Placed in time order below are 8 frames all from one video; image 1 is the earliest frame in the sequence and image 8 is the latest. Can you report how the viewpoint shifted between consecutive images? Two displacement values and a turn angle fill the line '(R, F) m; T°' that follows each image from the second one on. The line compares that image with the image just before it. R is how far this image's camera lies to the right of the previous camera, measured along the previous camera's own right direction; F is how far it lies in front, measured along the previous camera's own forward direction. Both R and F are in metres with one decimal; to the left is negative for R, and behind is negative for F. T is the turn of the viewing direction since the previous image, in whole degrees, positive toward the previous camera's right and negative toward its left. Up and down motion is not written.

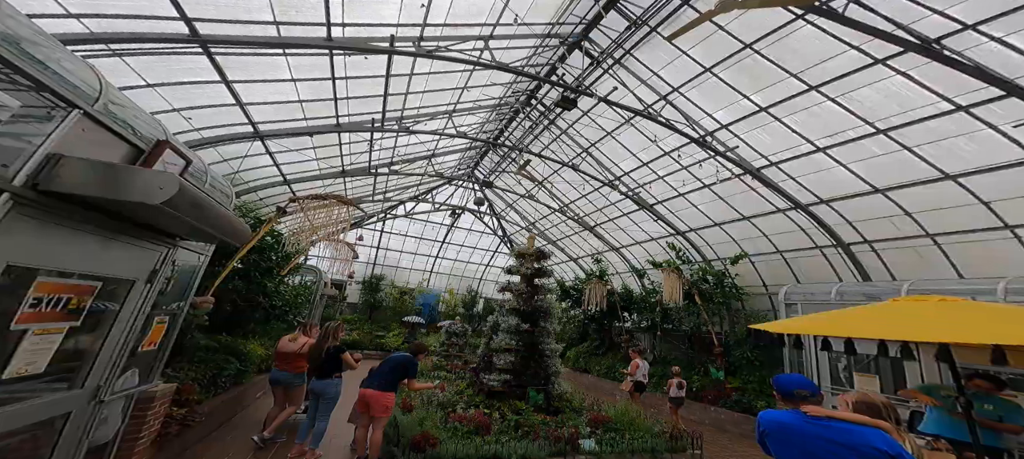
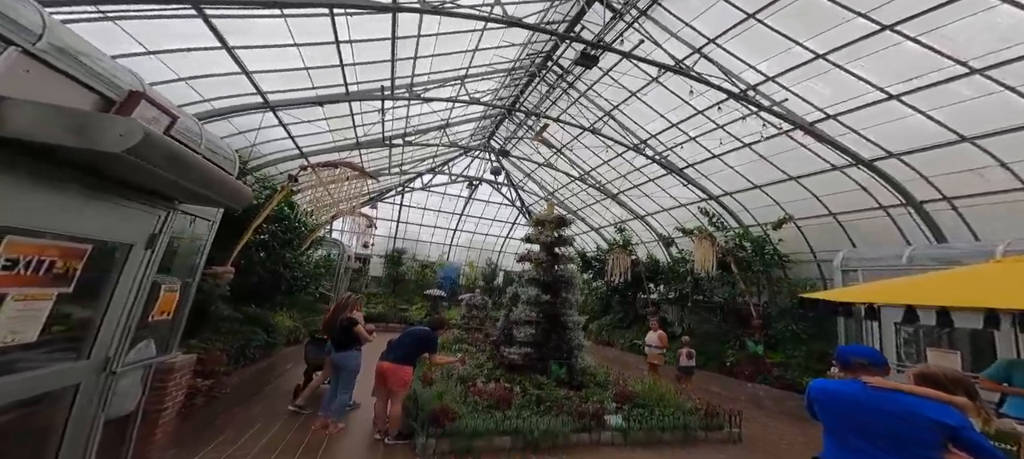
(0.0, +0.4) m; -3°
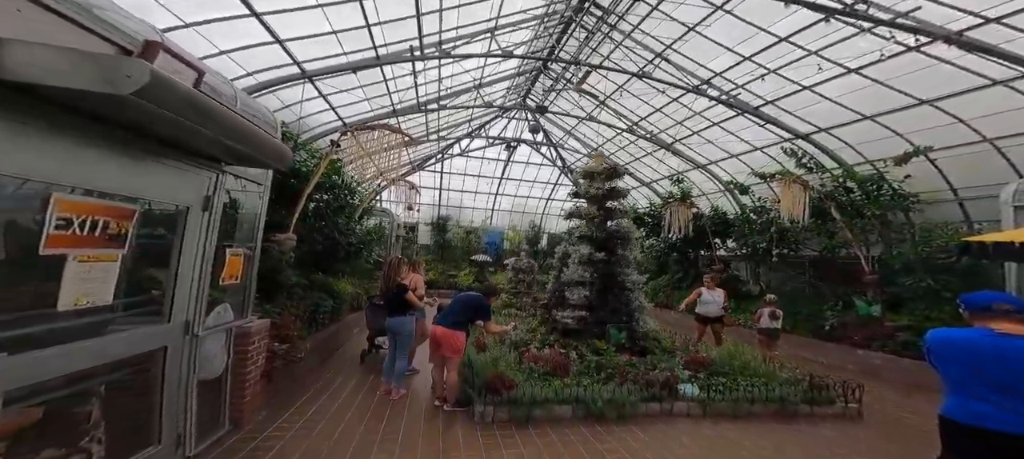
(-0.1, +0.5) m; -6°
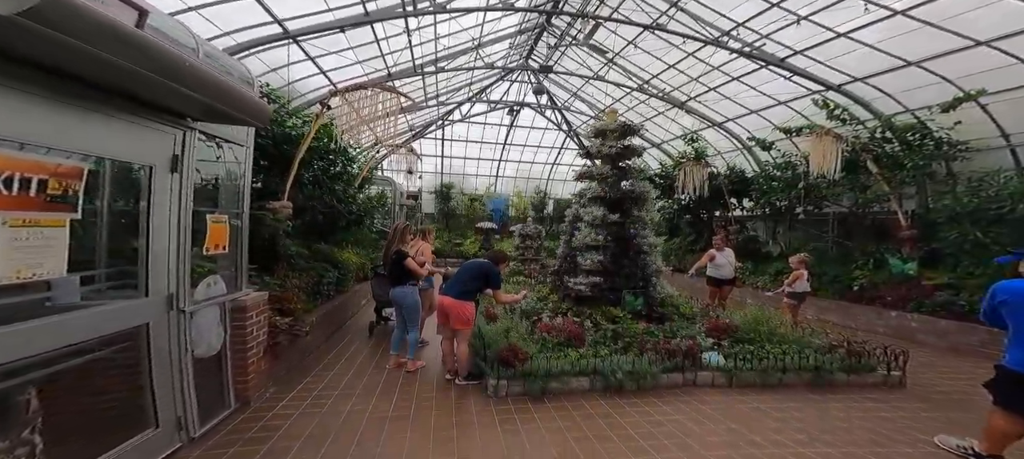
(-0.1, +0.3) m; -1°
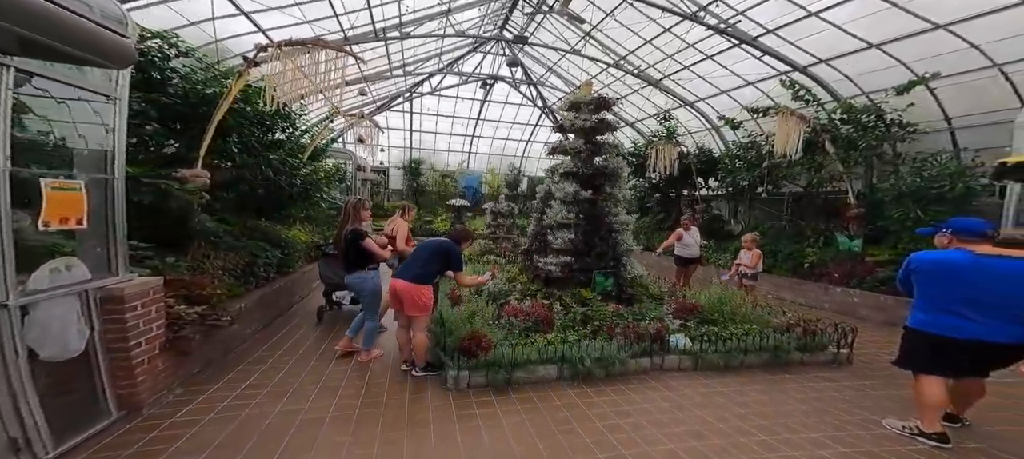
(+0.1, +0.3) m; +4°
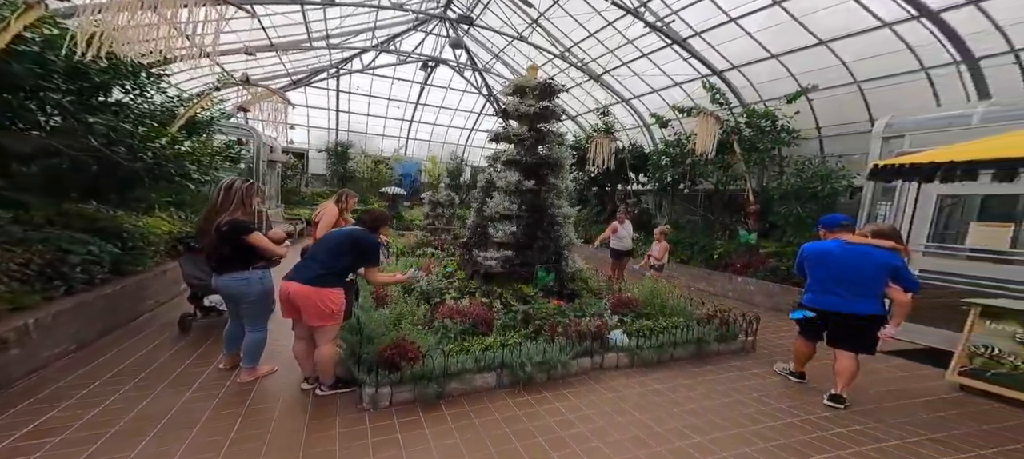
(+0.1, +0.4) m; +9°
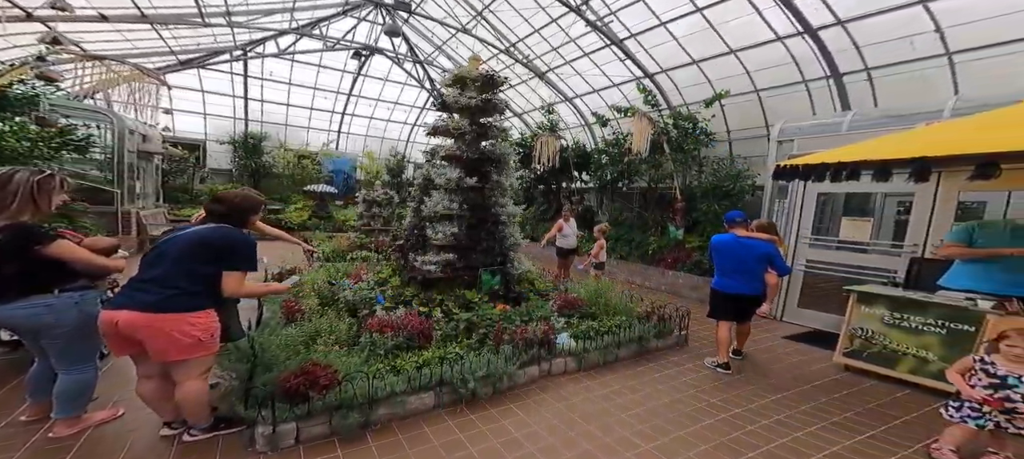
(+0.1, +0.3) m; +8°
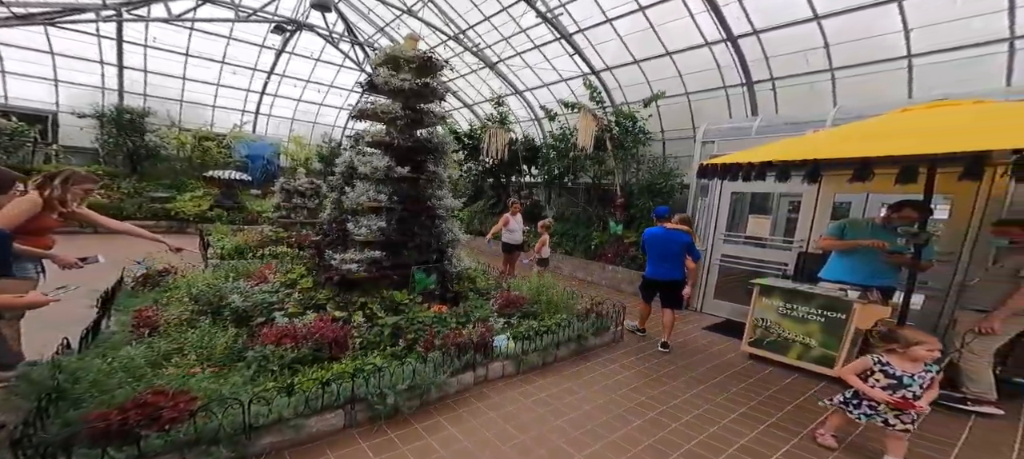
(+0.2, +0.3) m; +7°
